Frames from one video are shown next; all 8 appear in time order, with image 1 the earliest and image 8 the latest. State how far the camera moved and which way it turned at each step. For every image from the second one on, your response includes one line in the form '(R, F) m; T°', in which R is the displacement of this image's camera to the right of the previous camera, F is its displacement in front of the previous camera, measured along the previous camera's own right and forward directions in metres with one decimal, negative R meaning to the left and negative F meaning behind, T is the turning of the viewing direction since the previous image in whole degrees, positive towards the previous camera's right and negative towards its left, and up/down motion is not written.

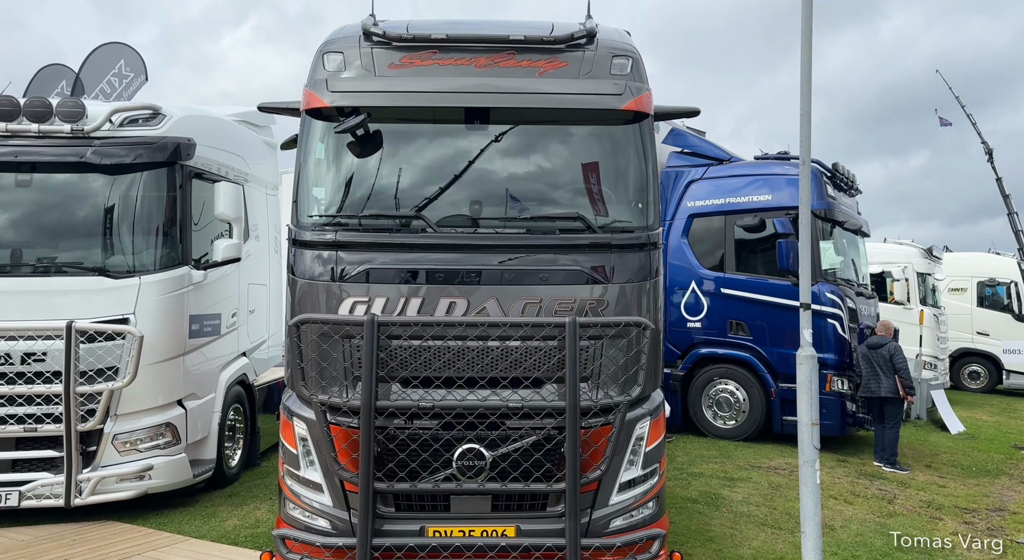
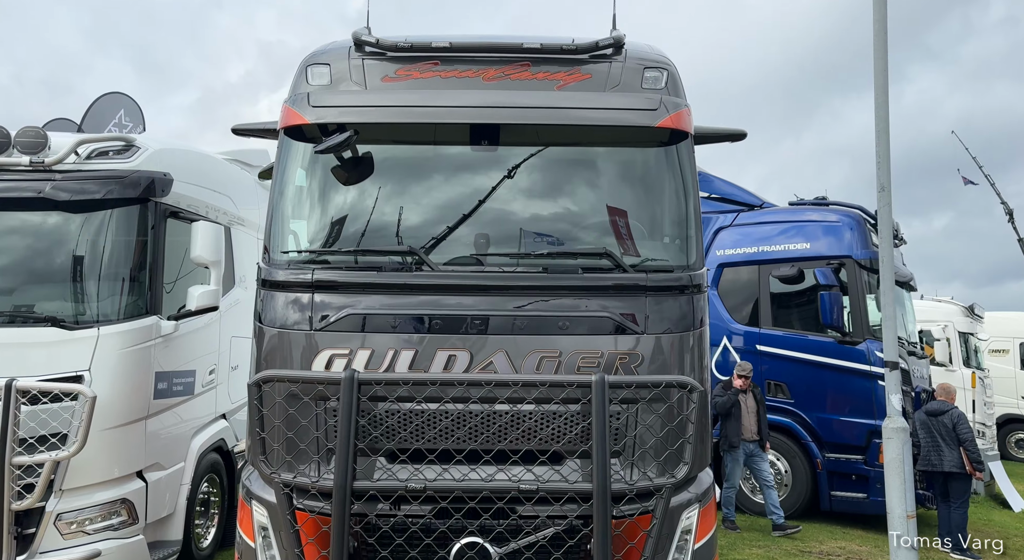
(0.0, +0.9) m; -1°
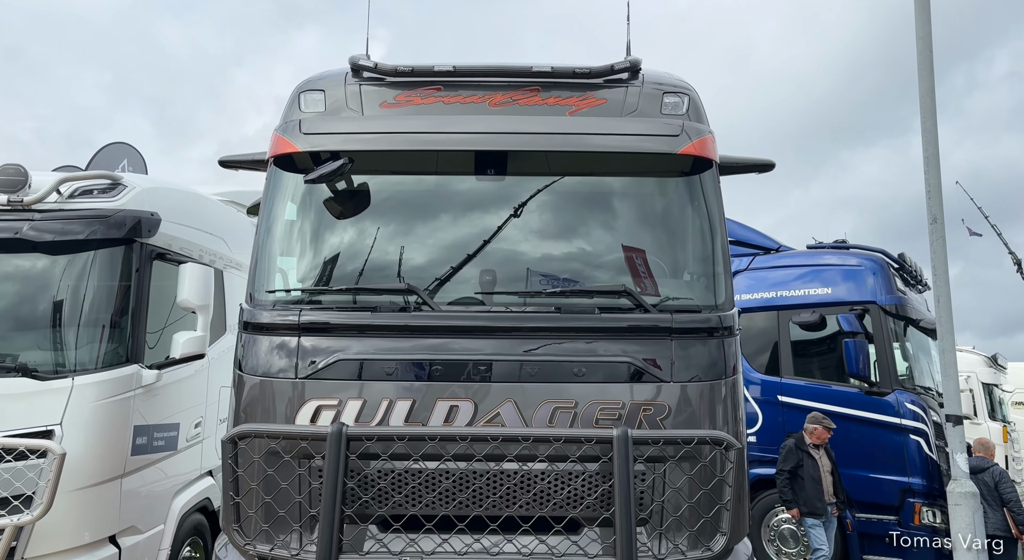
(0.0, +0.4) m; 0°
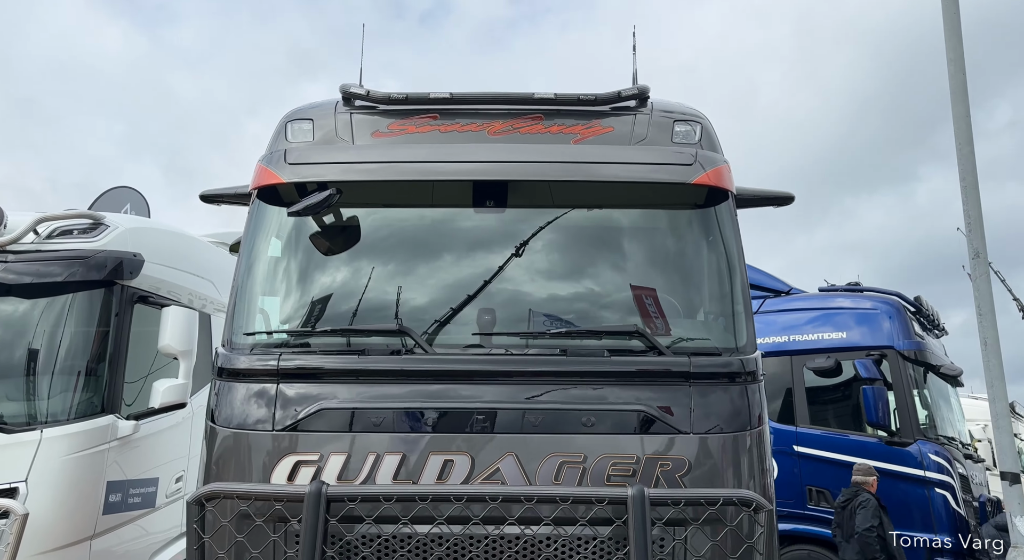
(0.0, +0.3) m; 0°
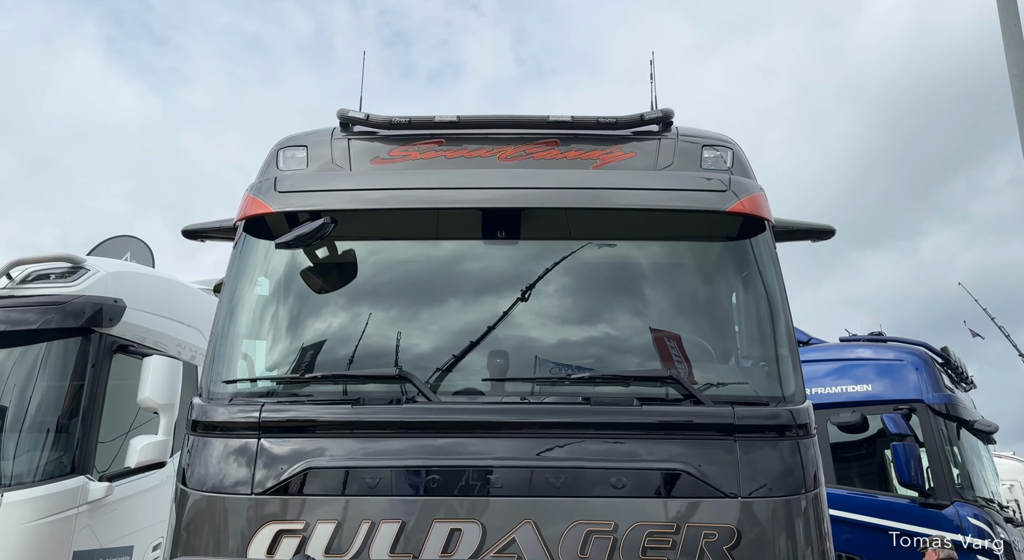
(-0.1, +0.4) m; 0°
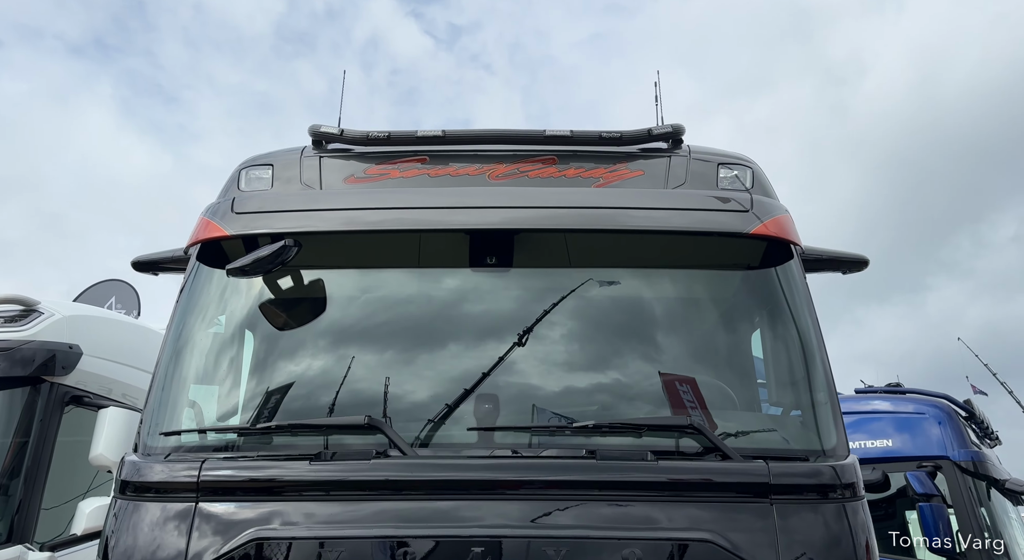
(0.0, +0.4) m; 0°
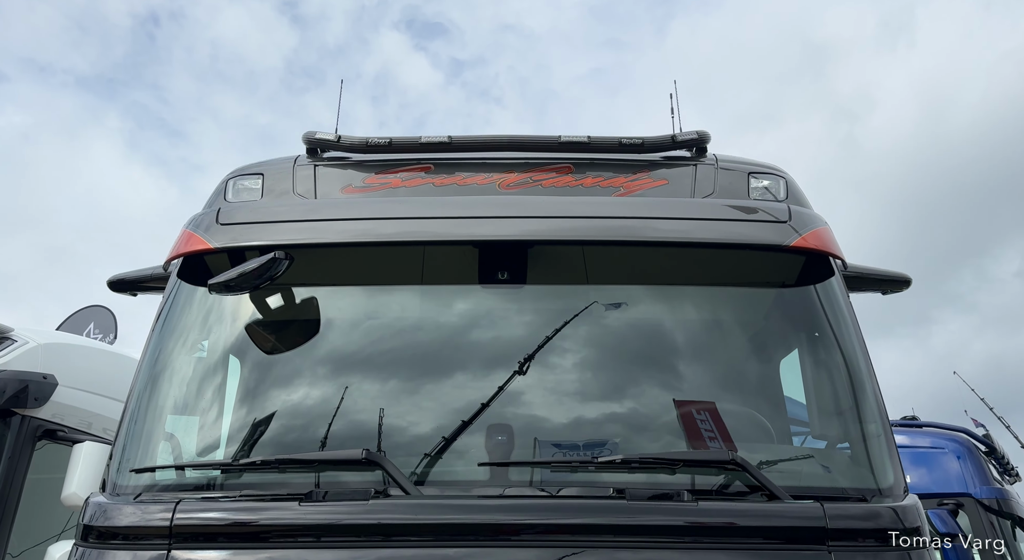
(-0.1, +0.3) m; 0°
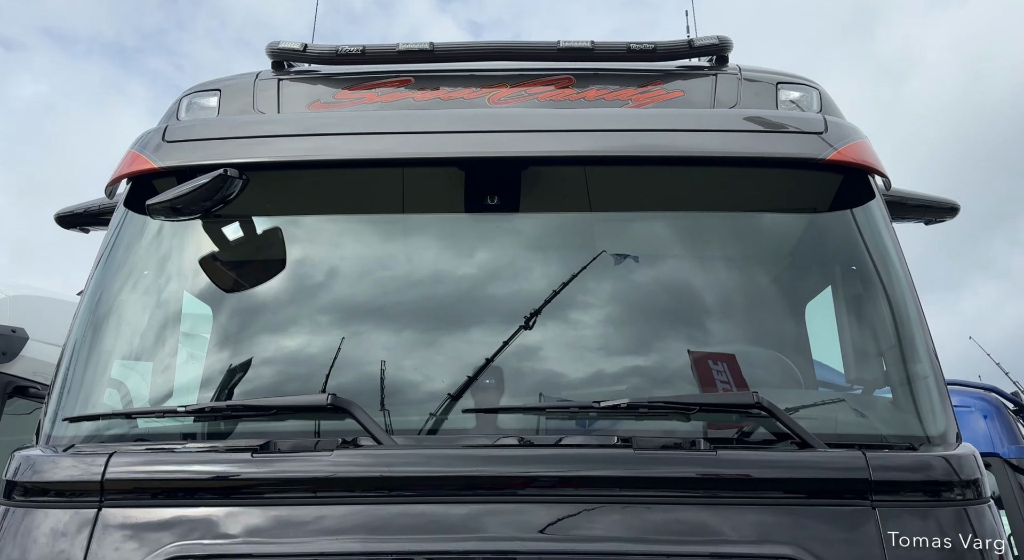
(+0.1, +0.3) m; -1°
